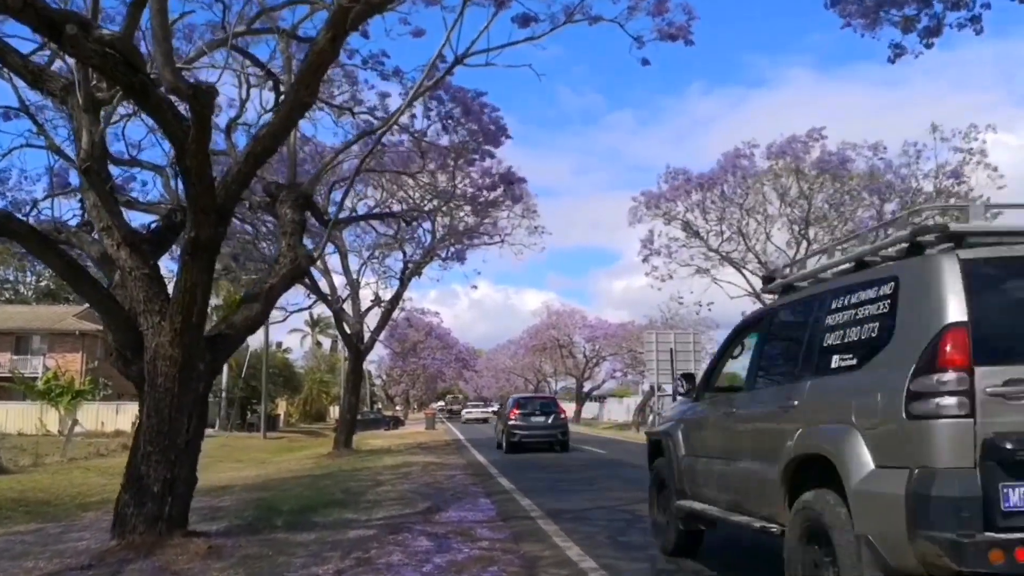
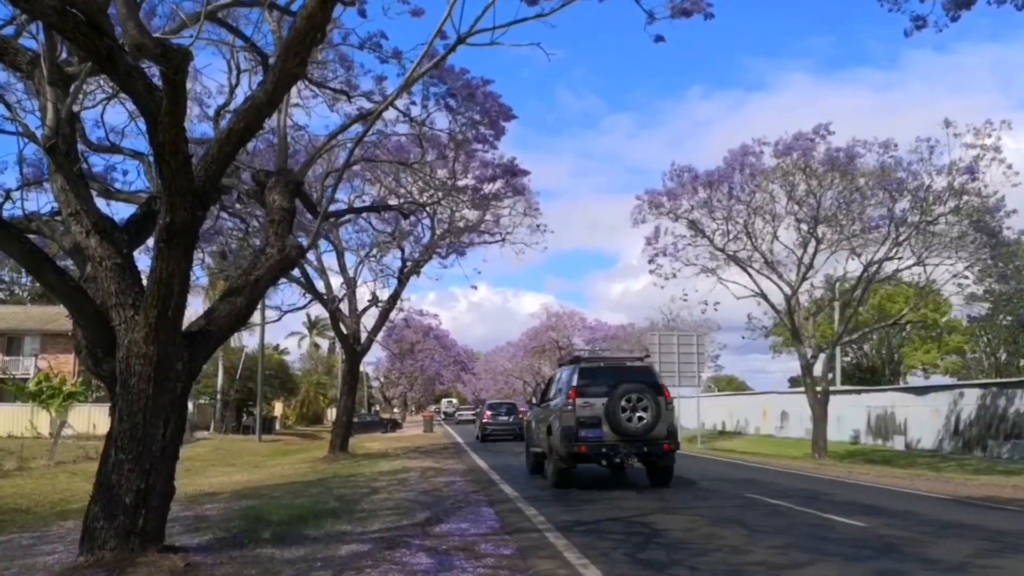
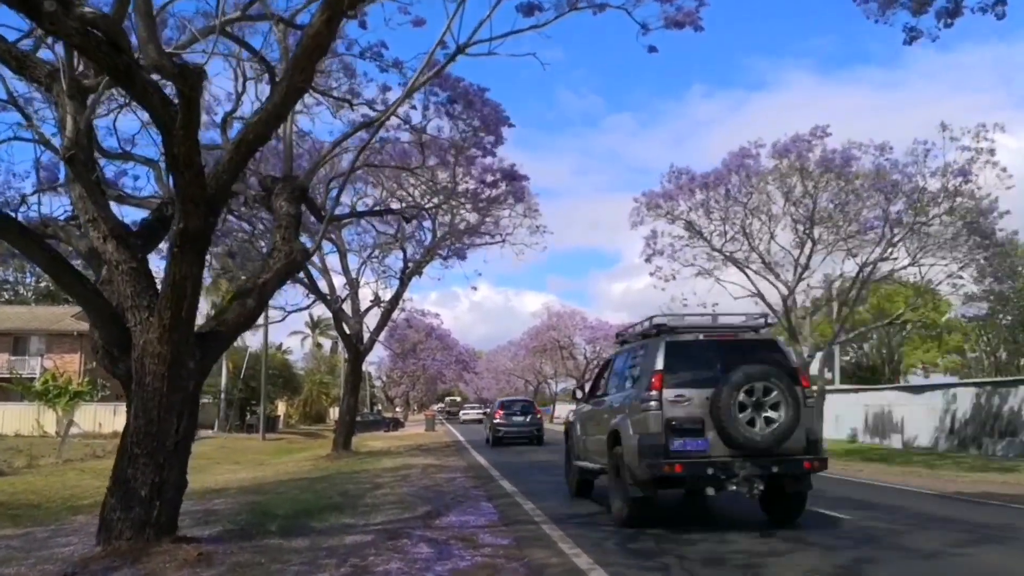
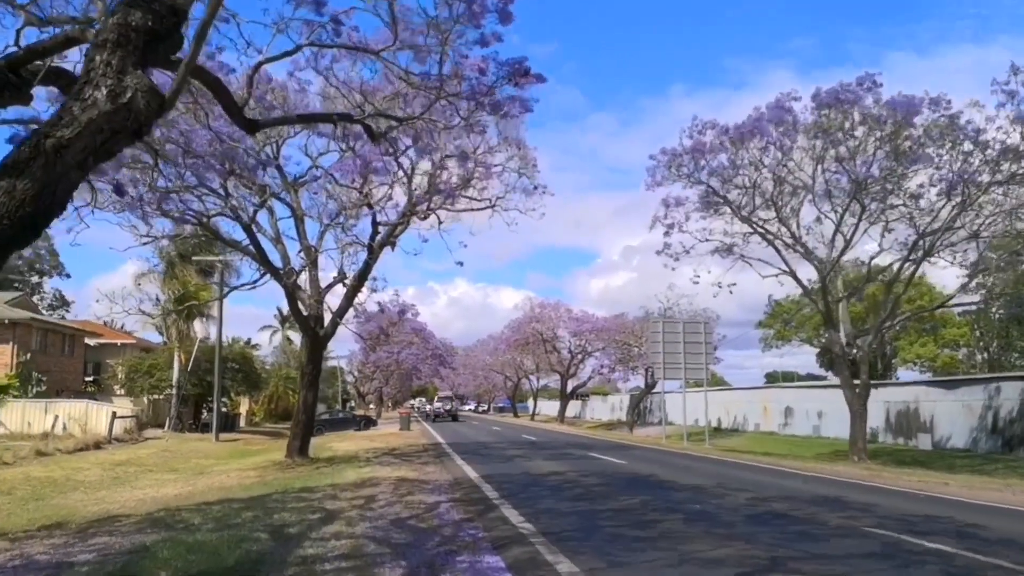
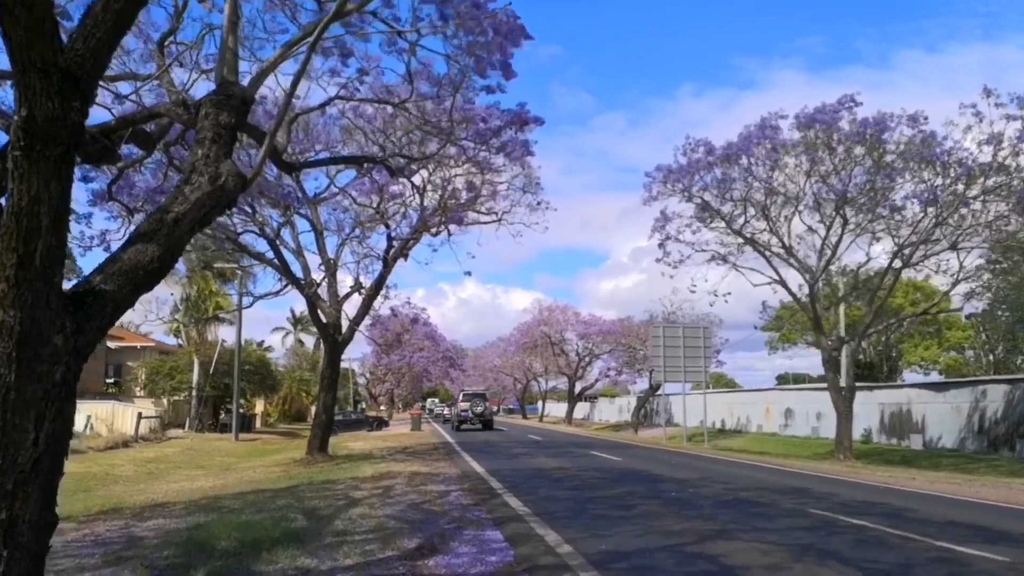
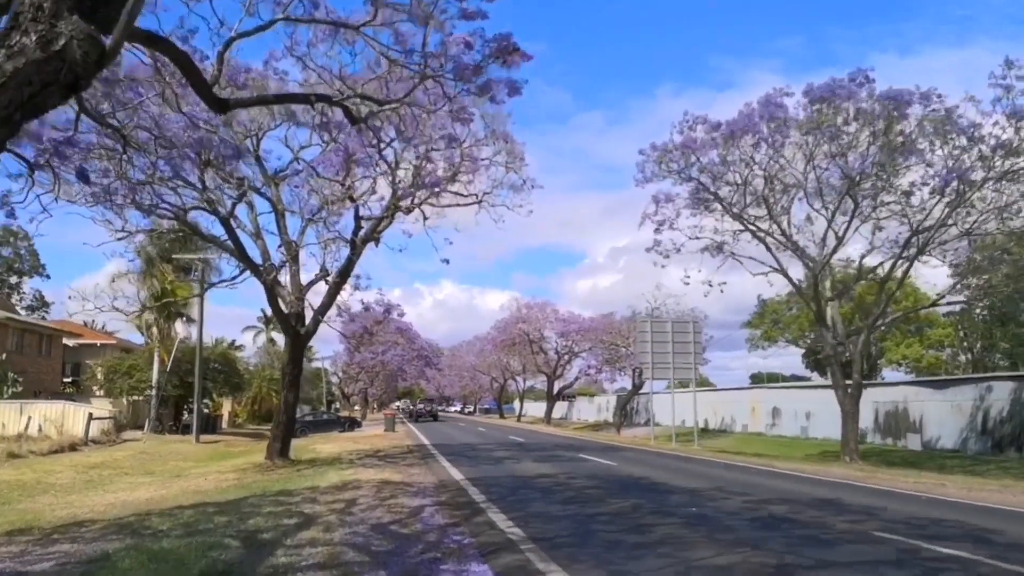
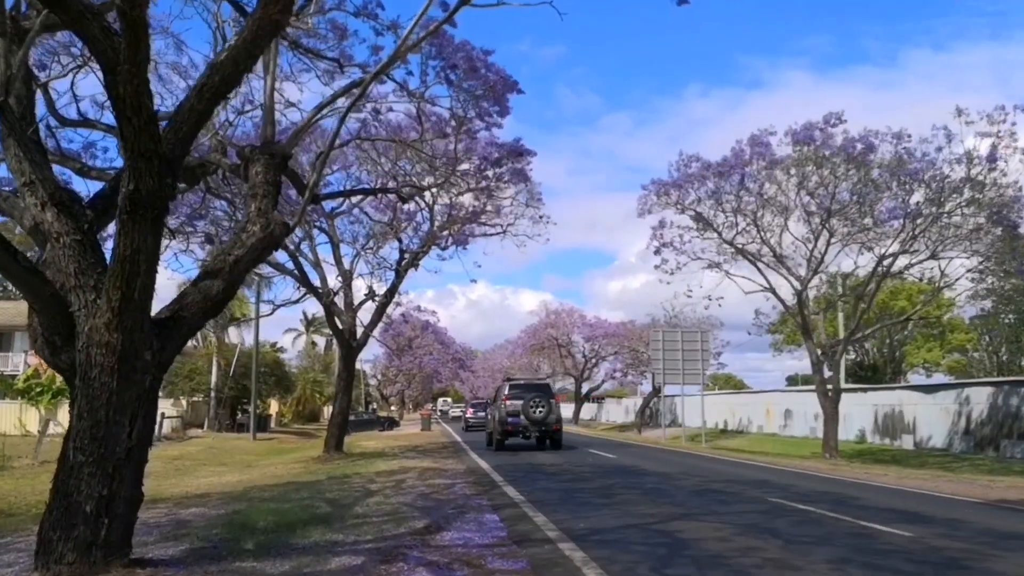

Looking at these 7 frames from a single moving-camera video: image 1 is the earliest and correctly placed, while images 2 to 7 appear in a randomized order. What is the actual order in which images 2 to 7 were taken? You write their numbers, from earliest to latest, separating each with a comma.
3, 2, 7, 5, 4, 6
